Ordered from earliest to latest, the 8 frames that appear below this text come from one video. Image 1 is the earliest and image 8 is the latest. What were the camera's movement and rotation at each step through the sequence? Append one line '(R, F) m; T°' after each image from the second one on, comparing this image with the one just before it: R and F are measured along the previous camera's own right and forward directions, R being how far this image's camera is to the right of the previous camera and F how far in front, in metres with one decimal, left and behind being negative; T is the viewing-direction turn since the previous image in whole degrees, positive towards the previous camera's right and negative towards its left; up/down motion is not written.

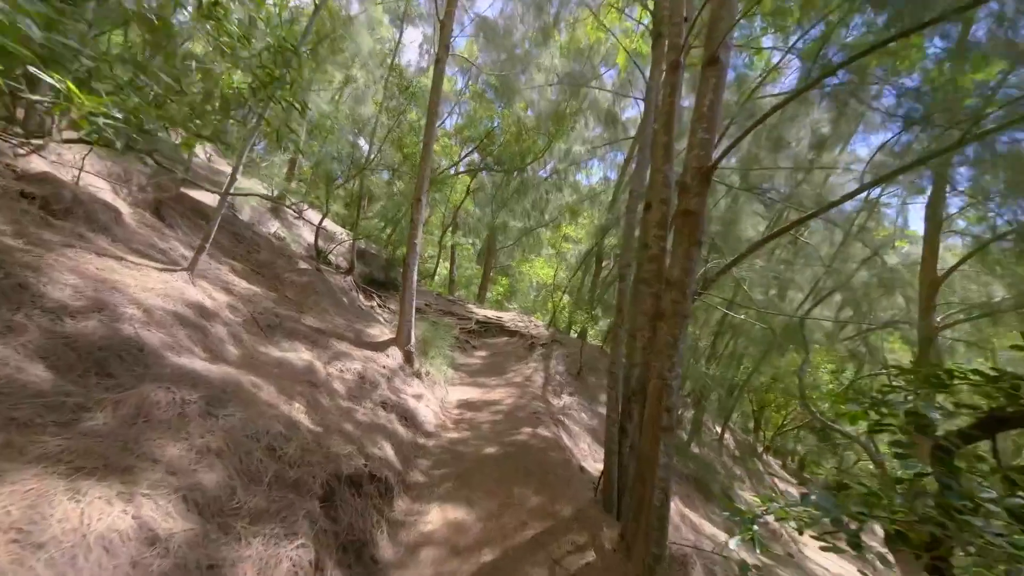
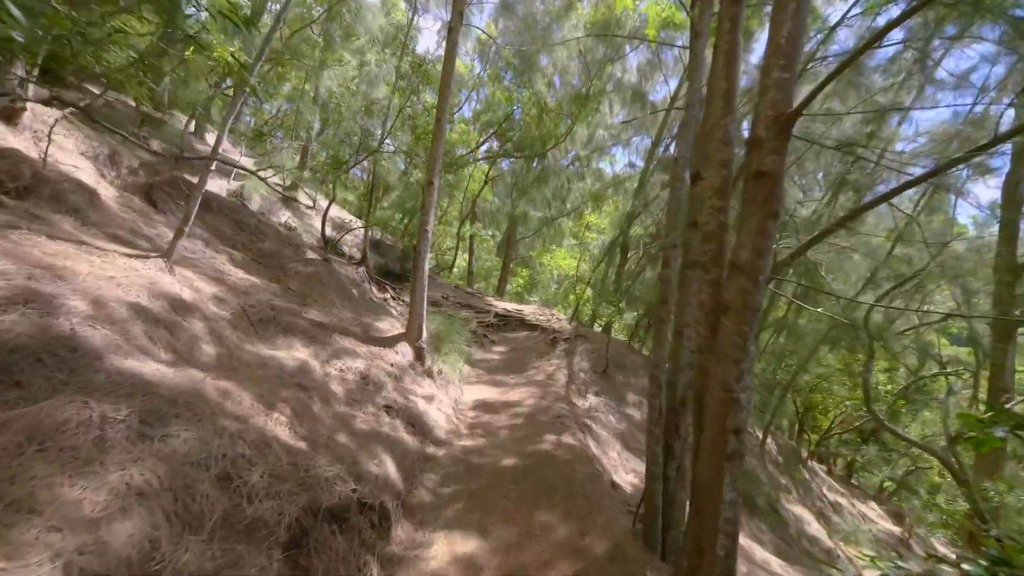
(0.0, +0.7) m; -3°
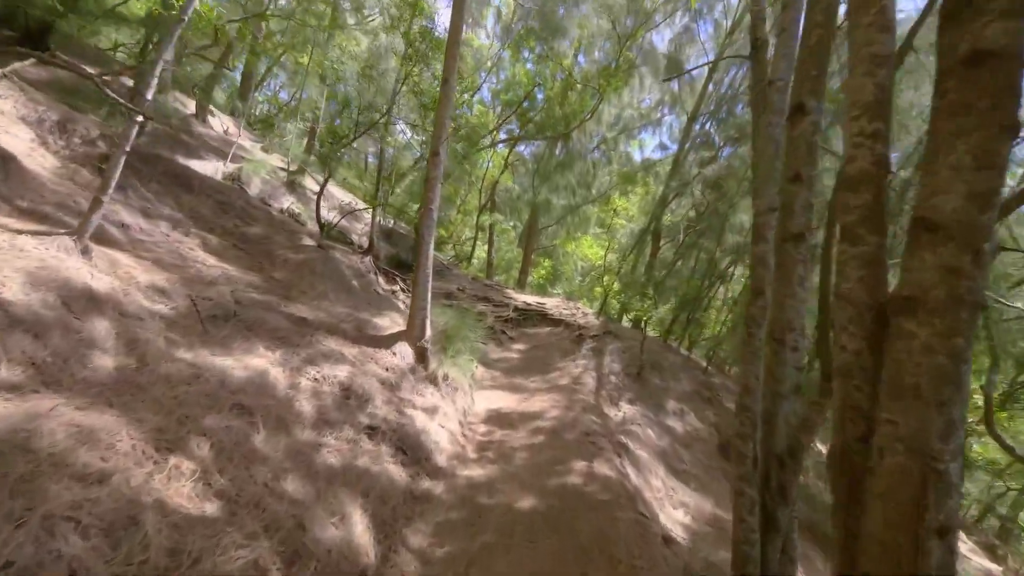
(0.0, +1.1) m; -3°
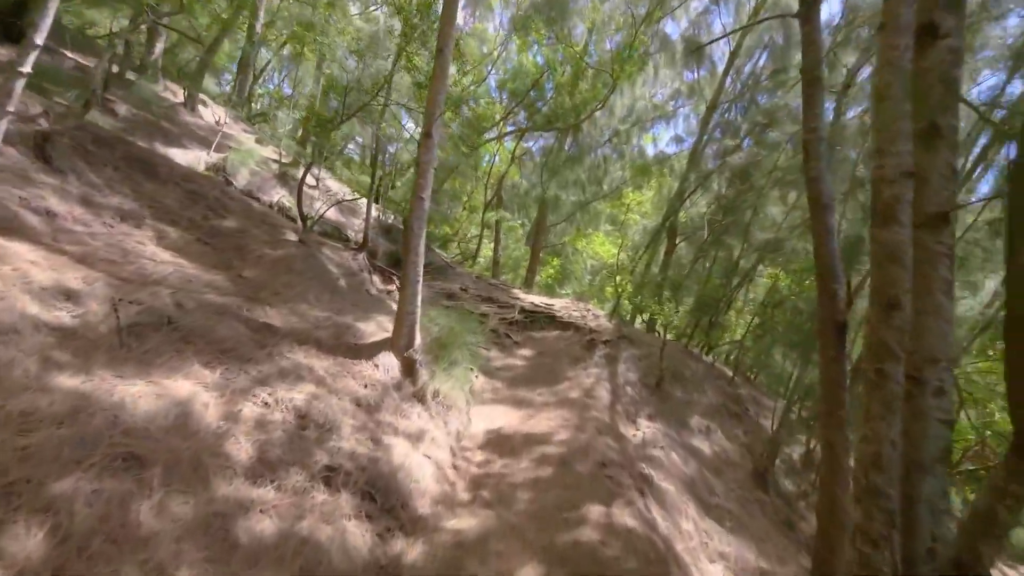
(+0.1, +0.8) m; -1°
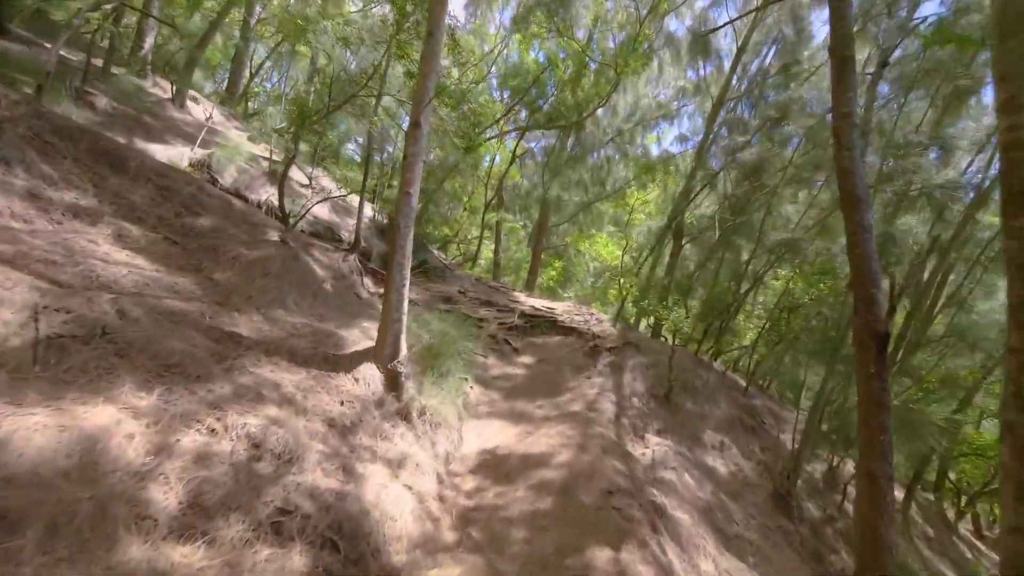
(+0.1, +0.5) m; 0°
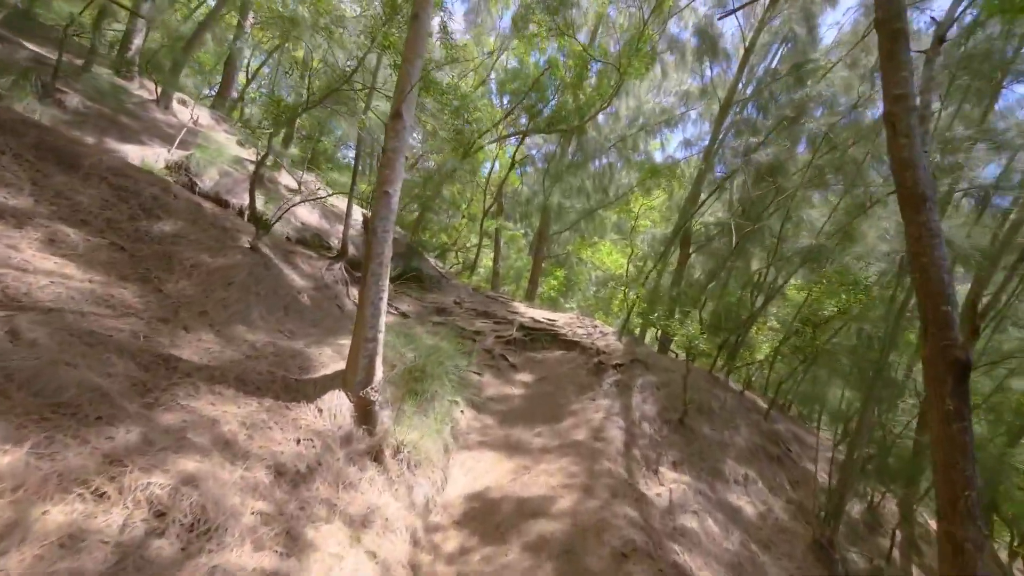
(+0.1, +0.6) m; 0°
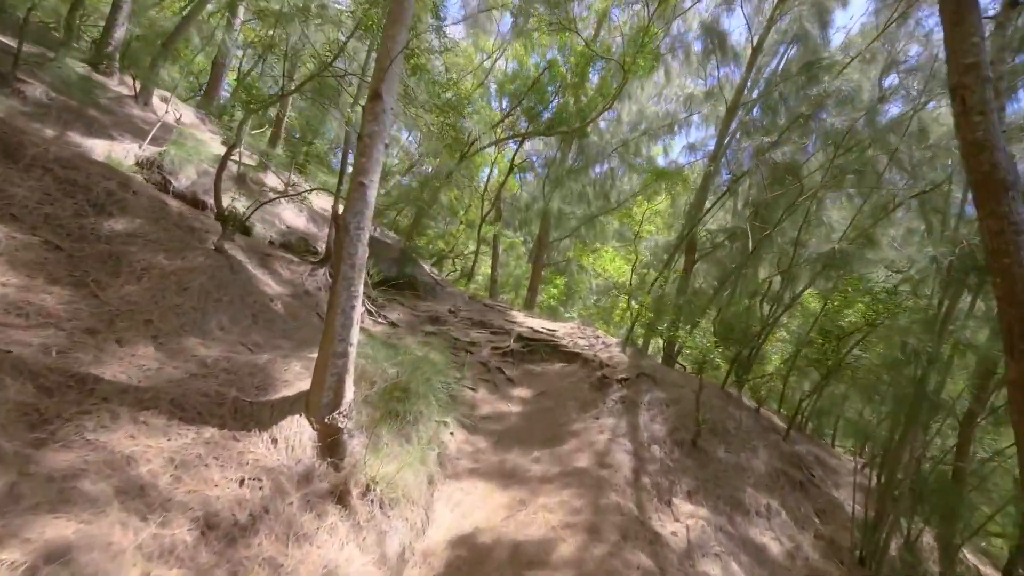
(0.0, +0.5) m; 0°
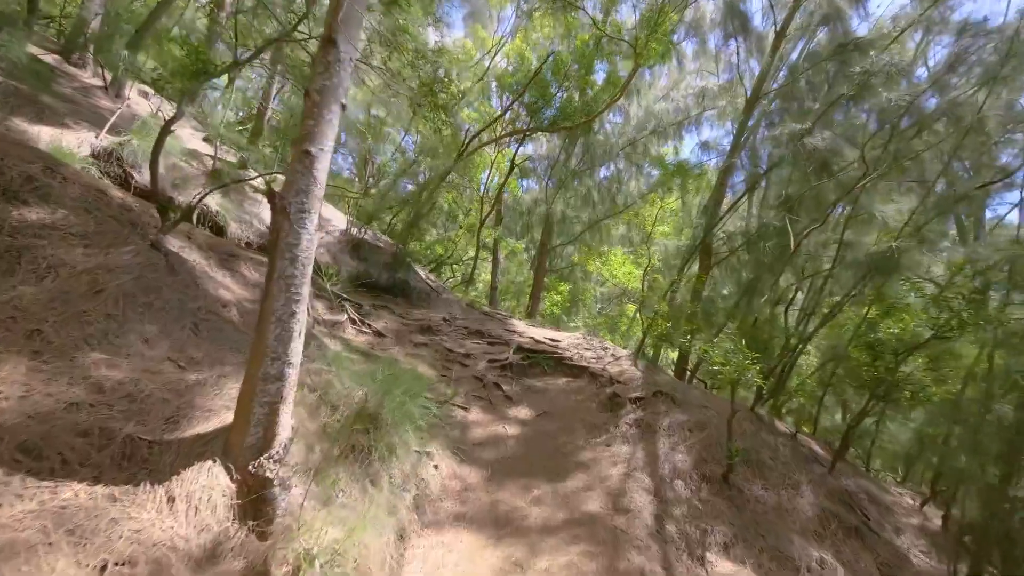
(+0.1, +0.8) m; -1°
